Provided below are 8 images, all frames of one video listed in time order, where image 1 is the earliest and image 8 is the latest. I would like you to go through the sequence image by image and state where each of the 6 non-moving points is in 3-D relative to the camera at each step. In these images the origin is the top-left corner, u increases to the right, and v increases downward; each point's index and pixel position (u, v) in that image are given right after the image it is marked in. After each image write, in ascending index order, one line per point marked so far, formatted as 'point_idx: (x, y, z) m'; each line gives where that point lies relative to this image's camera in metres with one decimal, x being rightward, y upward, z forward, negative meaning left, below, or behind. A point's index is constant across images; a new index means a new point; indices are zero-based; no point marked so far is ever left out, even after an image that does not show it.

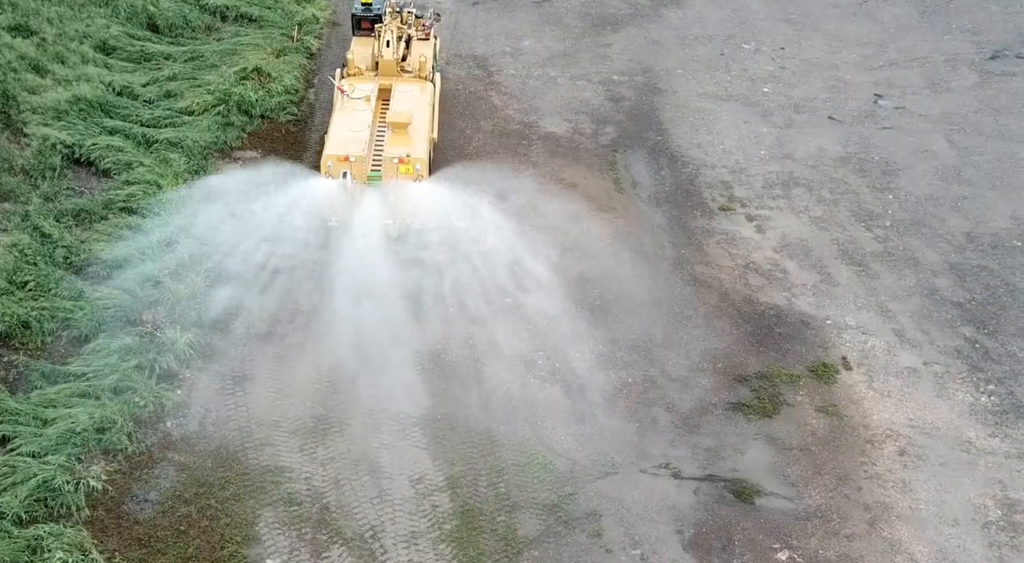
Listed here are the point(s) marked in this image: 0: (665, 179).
0: (+2.3, +1.5, +17.0) m
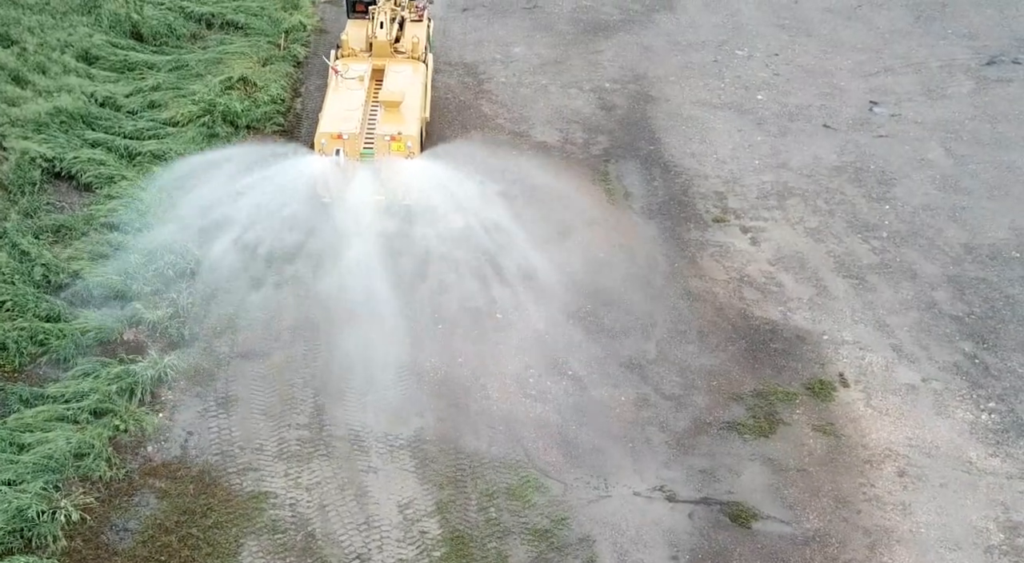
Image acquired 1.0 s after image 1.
0: (+2.2, +1.3, +16.7) m
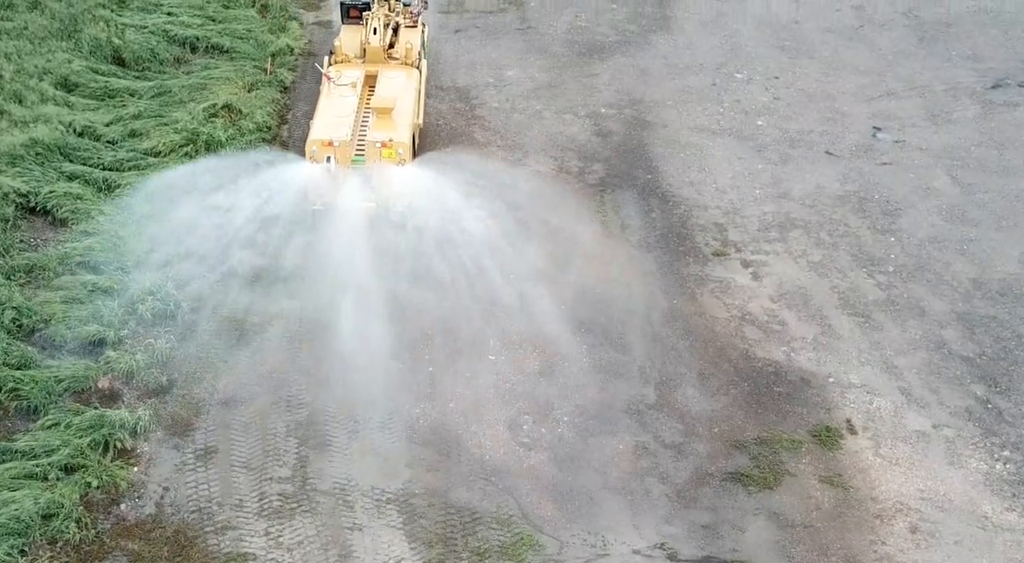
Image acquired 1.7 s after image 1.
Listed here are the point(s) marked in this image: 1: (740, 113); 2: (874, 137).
0: (+2.1, +0.9, +16.1) m
1: (+3.8, +2.8, +18.7) m
2: (+5.8, +2.3, +17.9) m
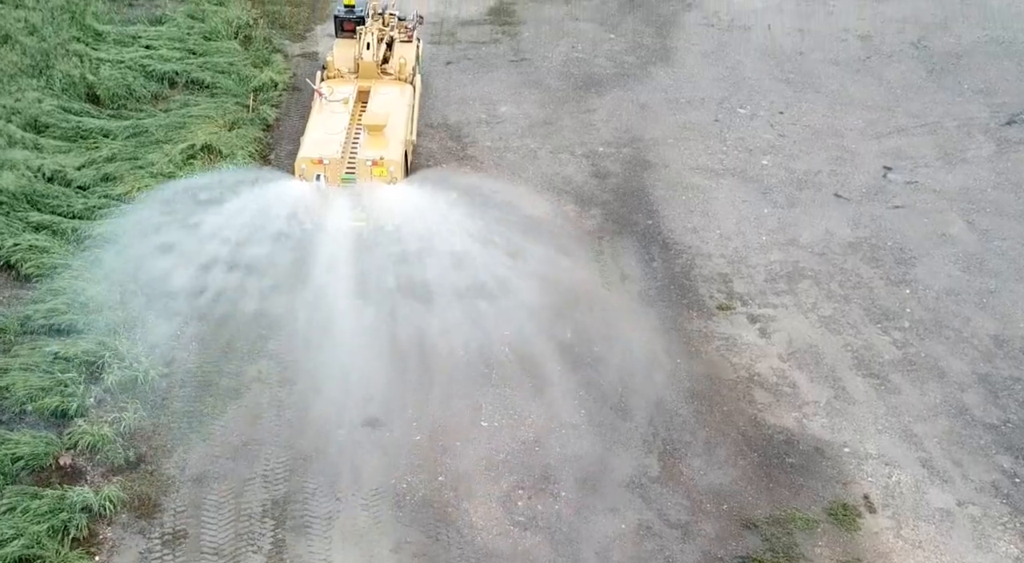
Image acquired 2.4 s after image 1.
0: (+2.0, +0.1, +15.3) m
1: (+3.7, +2.1, +17.9) m
2: (+5.7, +1.6, +17.1) m
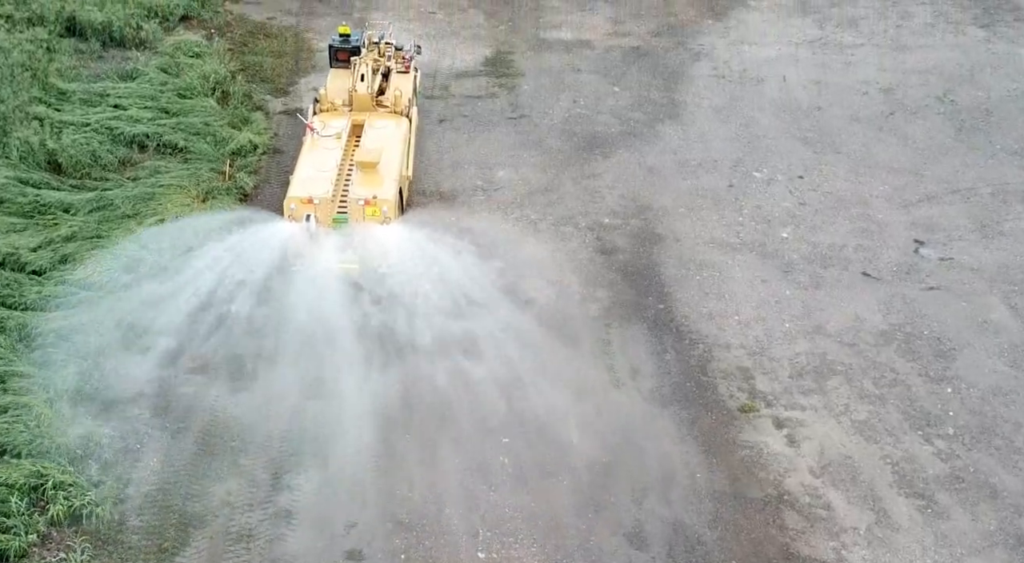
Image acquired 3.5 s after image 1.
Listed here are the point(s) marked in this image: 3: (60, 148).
0: (+2.0, -1.0, +13.8) m
1: (+3.7, +0.9, +16.5) m
2: (+5.6, +0.4, +15.7) m
3: (-6.6, +1.9, +16.4) m
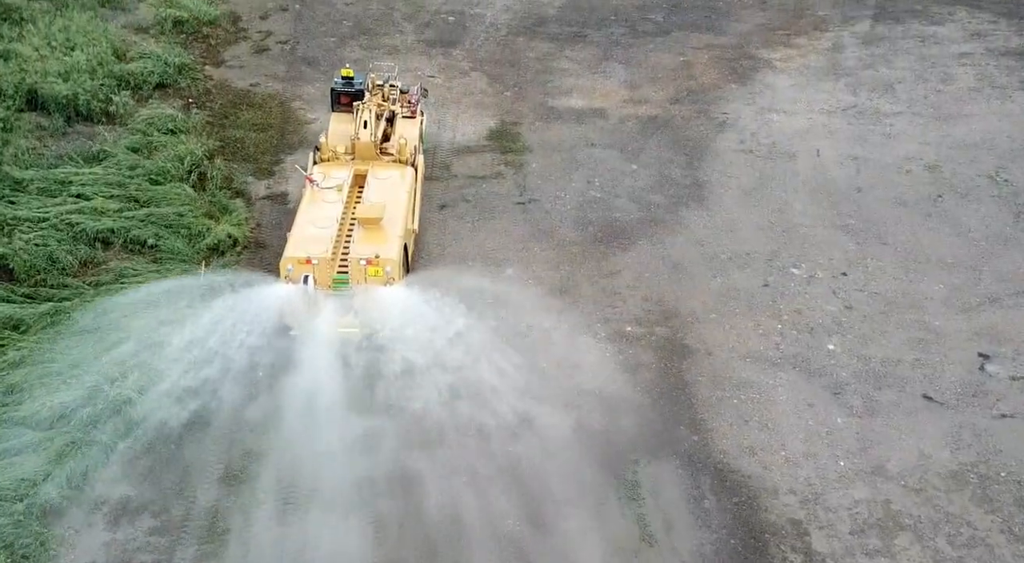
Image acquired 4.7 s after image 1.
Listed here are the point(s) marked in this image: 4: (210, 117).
0: (+2.1, -2.5, +11.9) m
1: (+3.8, -0.6, +14.6) m
2: (+5.8, -1.1, +13.8) m
3: (-6.5, +0.4, +14.5) m
4: (-5.1, +2.8, +19.1) m
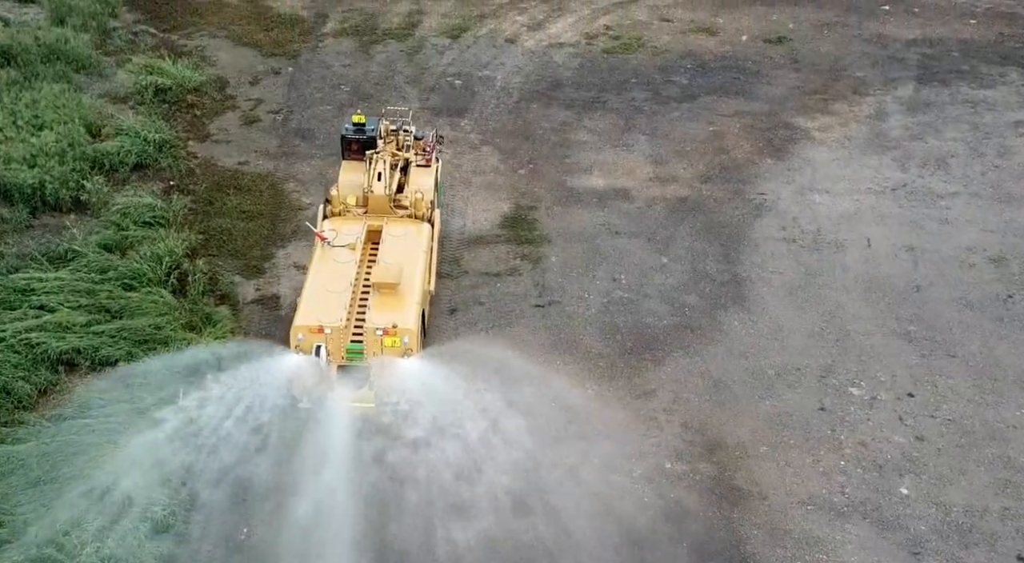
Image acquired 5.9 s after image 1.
0: (+2.4, -4.0, +10.0) m
1: (+4.1, -2.1, +12.7) m
2: (+6.1, -2.6, +11.9) m
3: (-6.2, -1.2, +12.6) m
4: (-4.9, +1.2, +17.2) m
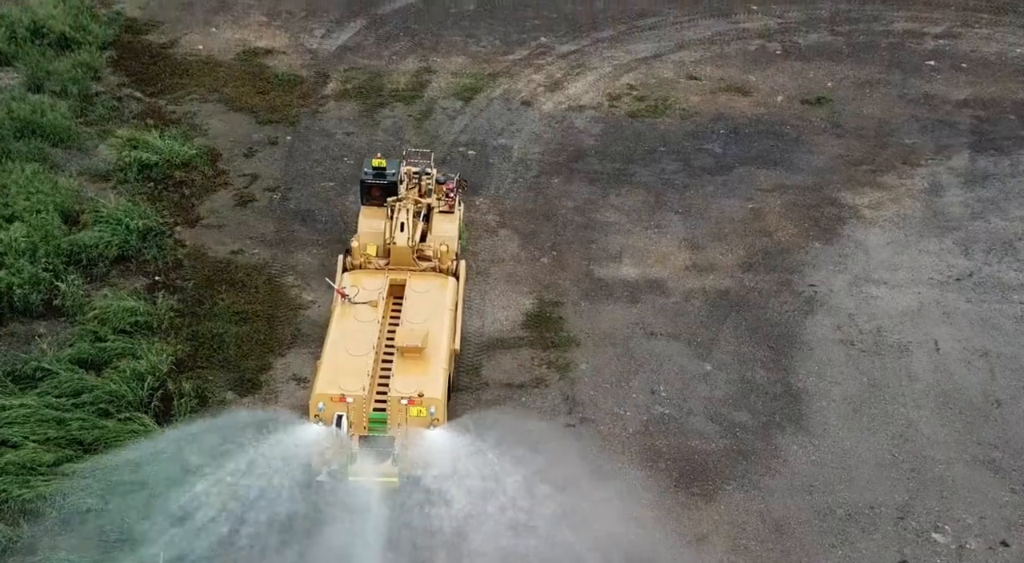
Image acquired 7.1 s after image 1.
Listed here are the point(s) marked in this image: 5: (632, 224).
0: (+2.8, -5.4, +8.1) m
1: (+4.4, -3.5, +10.9) m
2: (+6.4, -3.9, +10.1) m
3: (-5.8, -2.6, +10.8) m
4: (-4.5, -0.3, +15.4) m
5: (+1.9, +0.9, +17.5) m
